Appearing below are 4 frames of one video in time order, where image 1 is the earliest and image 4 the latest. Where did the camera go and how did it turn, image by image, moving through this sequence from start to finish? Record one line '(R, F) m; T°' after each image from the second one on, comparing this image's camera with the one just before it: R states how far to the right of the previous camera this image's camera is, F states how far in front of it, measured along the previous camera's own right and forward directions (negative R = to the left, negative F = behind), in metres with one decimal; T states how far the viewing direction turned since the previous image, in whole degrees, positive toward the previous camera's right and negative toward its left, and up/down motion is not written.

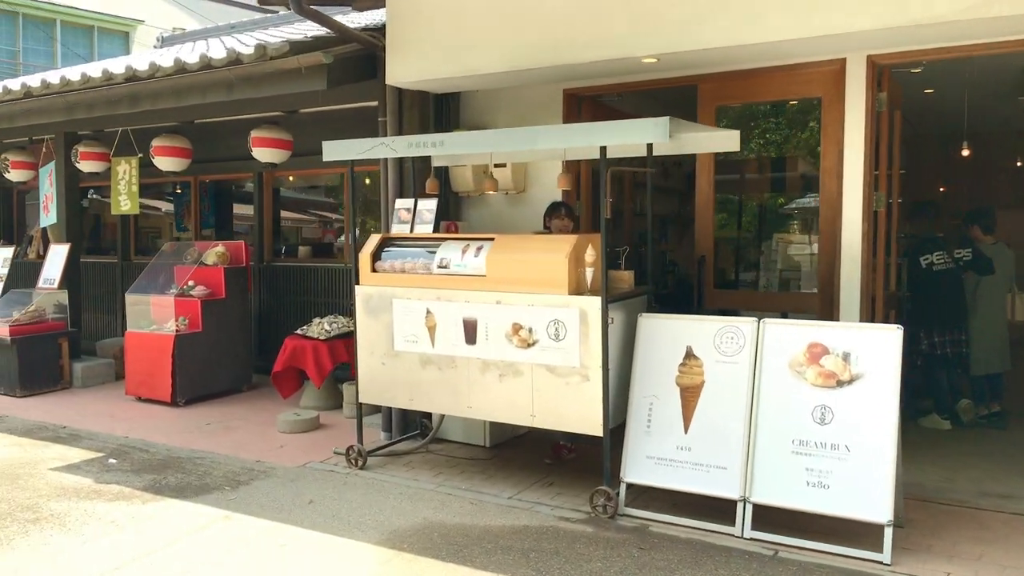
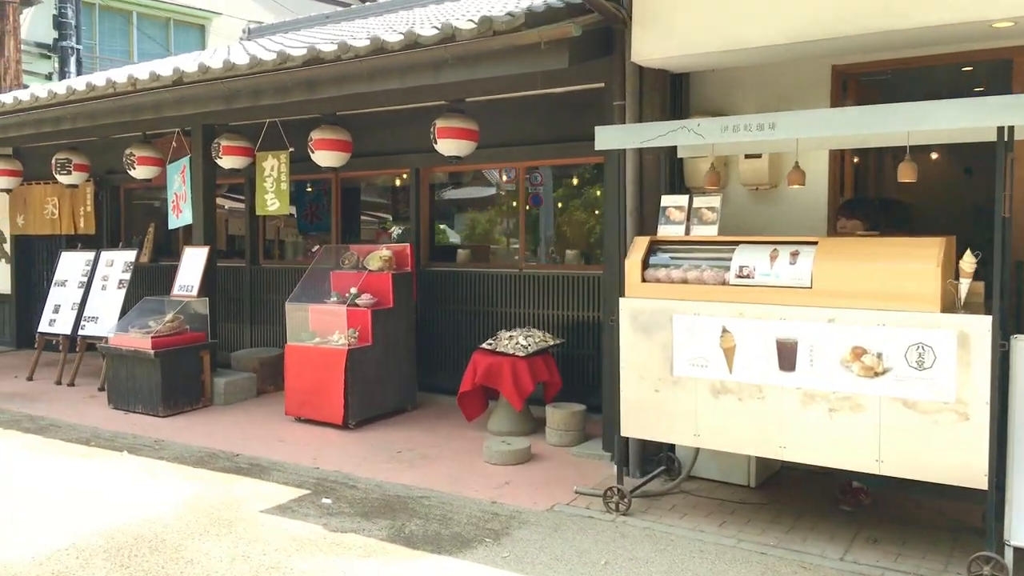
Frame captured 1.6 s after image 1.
(-1.4, +0.8) m; -2°
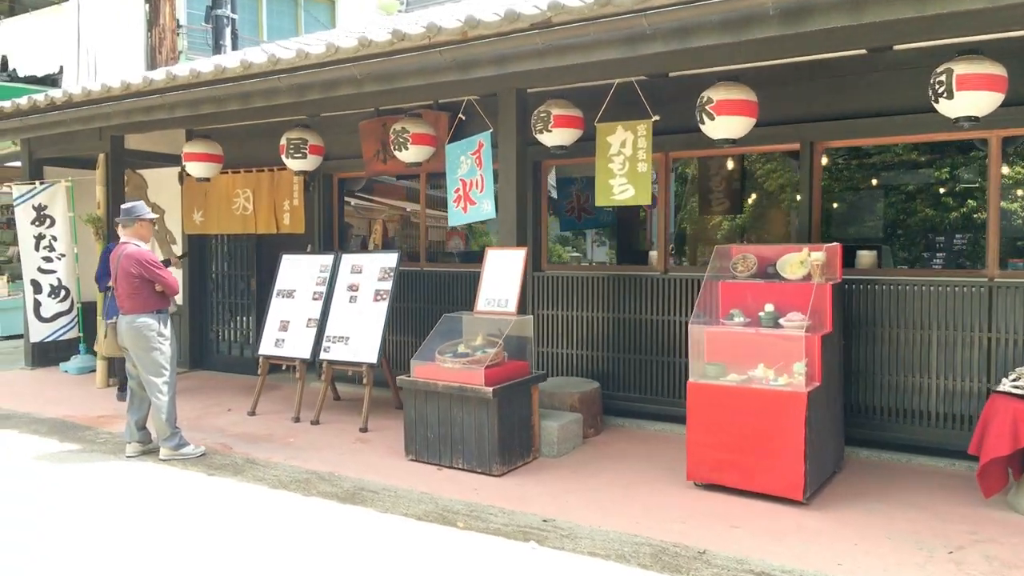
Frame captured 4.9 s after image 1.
(-2.7, +1.7) m; -2°
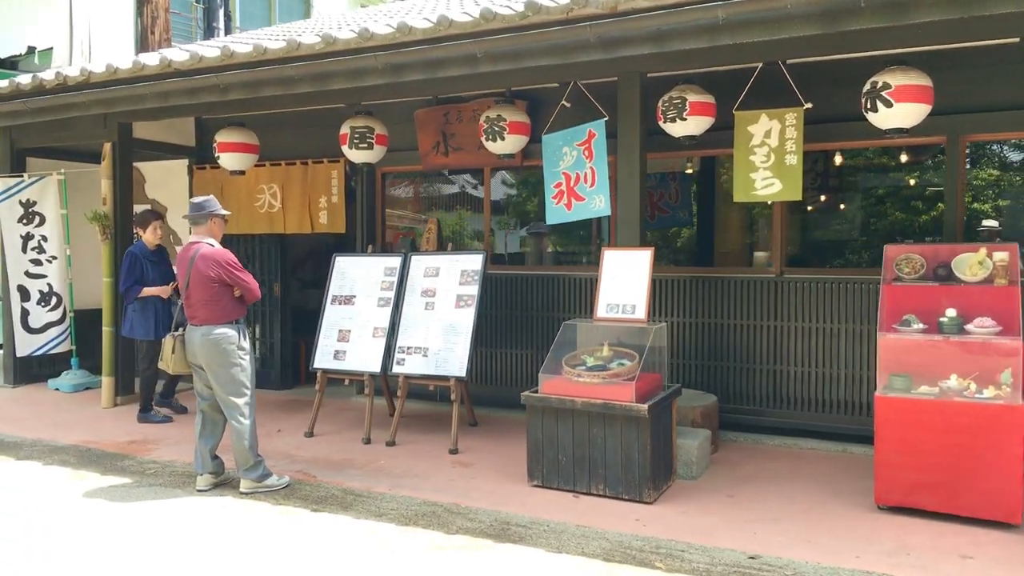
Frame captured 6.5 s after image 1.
(-1.3, +0.6) m; +6°
